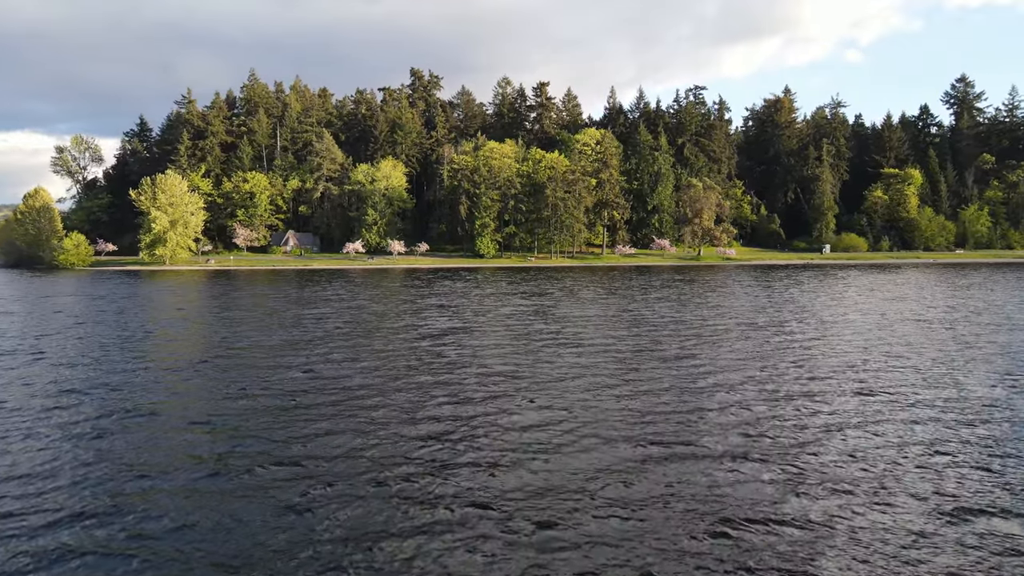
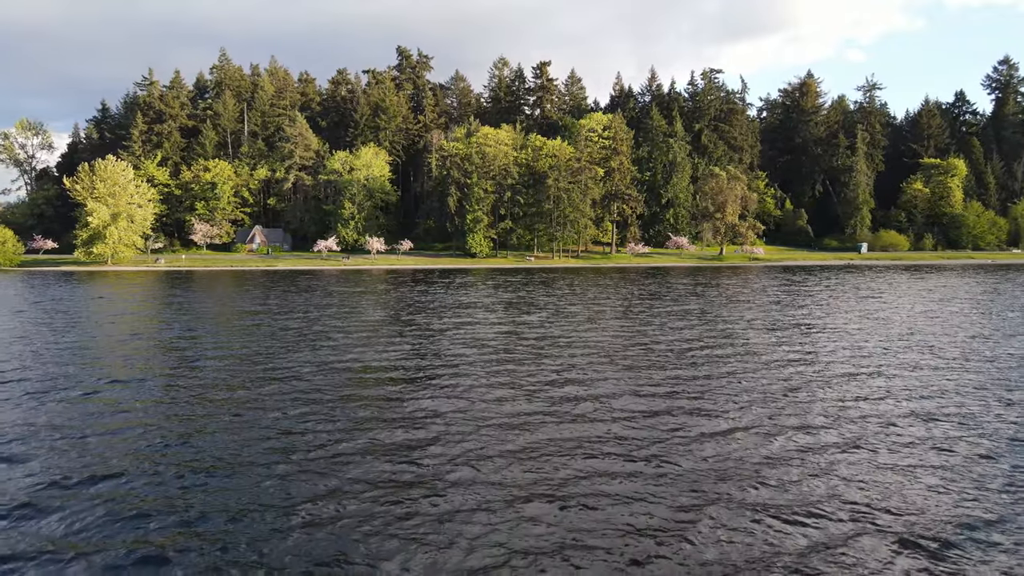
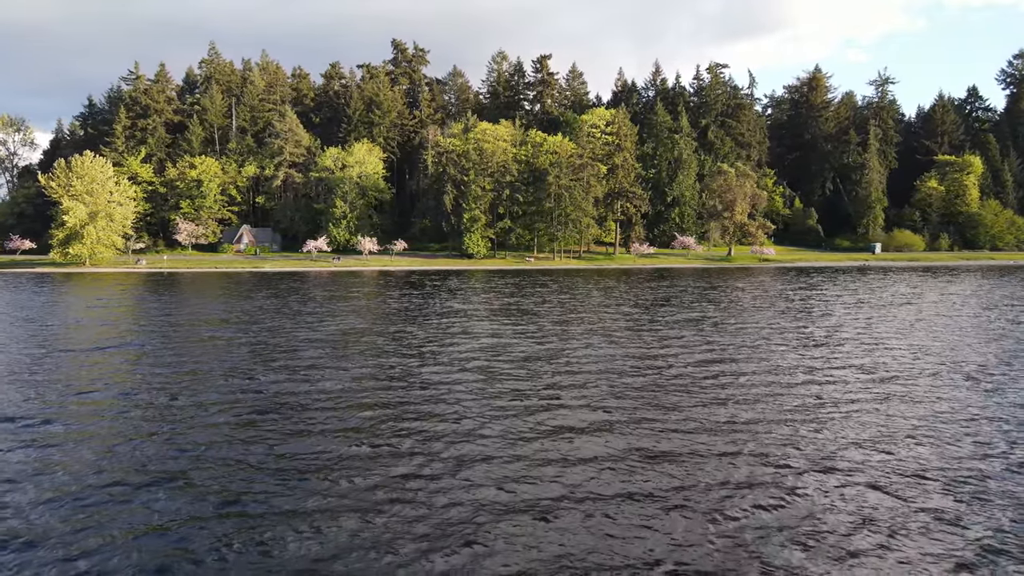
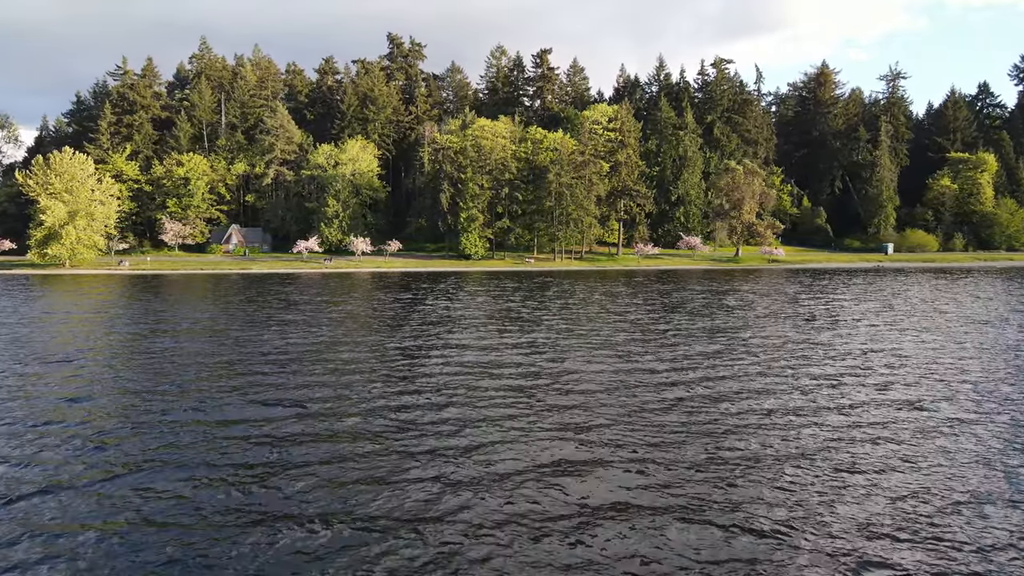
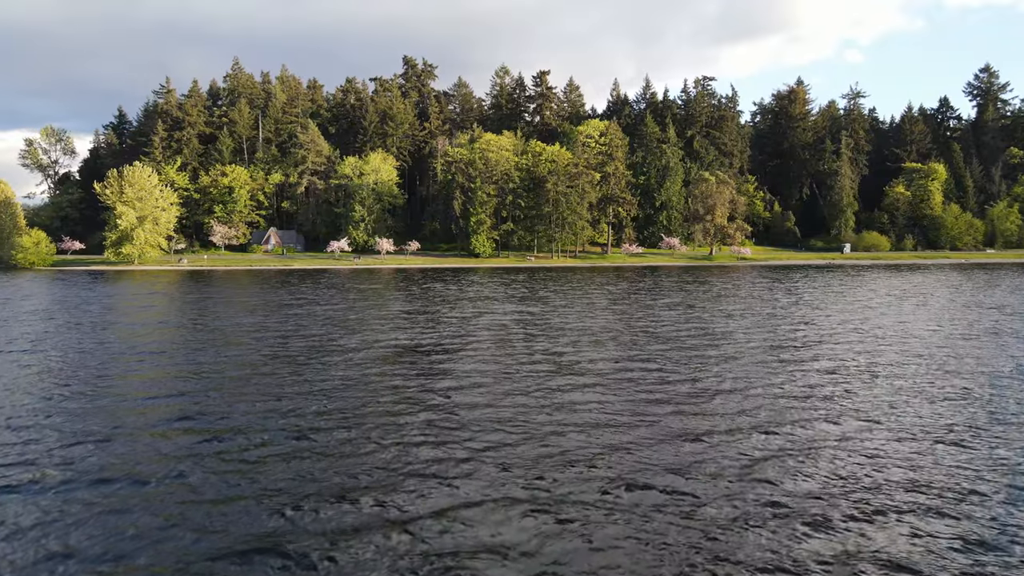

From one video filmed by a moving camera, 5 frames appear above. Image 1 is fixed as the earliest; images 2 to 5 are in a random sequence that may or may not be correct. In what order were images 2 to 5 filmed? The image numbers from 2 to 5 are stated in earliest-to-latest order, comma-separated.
5, 2, 3, 4
